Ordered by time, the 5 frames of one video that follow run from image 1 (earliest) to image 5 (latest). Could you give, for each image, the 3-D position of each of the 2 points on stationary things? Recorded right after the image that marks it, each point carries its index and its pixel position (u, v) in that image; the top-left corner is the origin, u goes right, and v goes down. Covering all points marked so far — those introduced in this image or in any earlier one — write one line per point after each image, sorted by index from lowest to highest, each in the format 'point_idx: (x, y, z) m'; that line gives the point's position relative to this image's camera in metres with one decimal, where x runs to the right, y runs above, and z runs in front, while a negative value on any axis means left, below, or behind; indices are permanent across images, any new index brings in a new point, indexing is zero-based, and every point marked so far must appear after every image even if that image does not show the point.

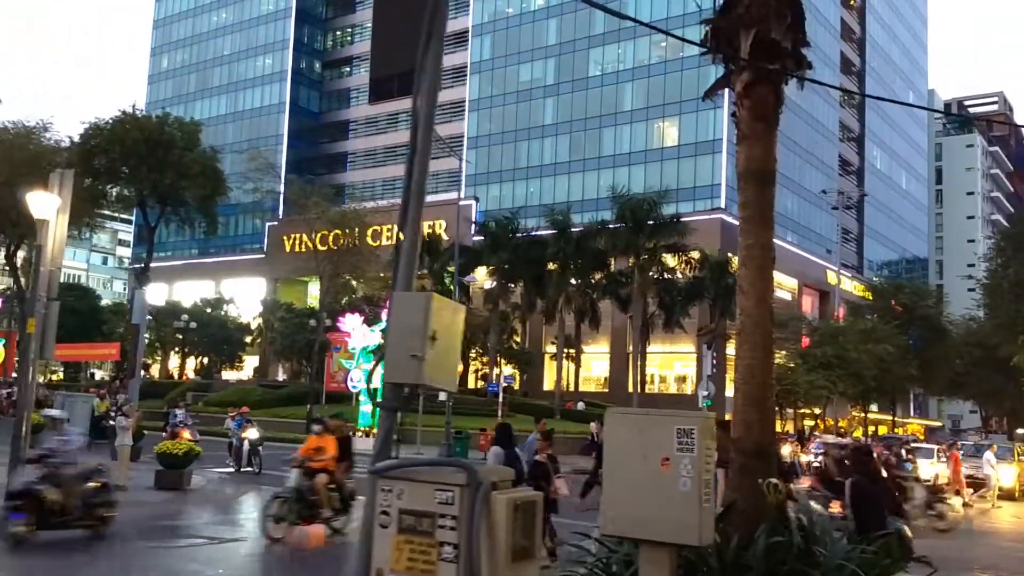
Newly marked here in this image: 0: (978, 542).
0: (+8.5, -4.7, +17.5) m
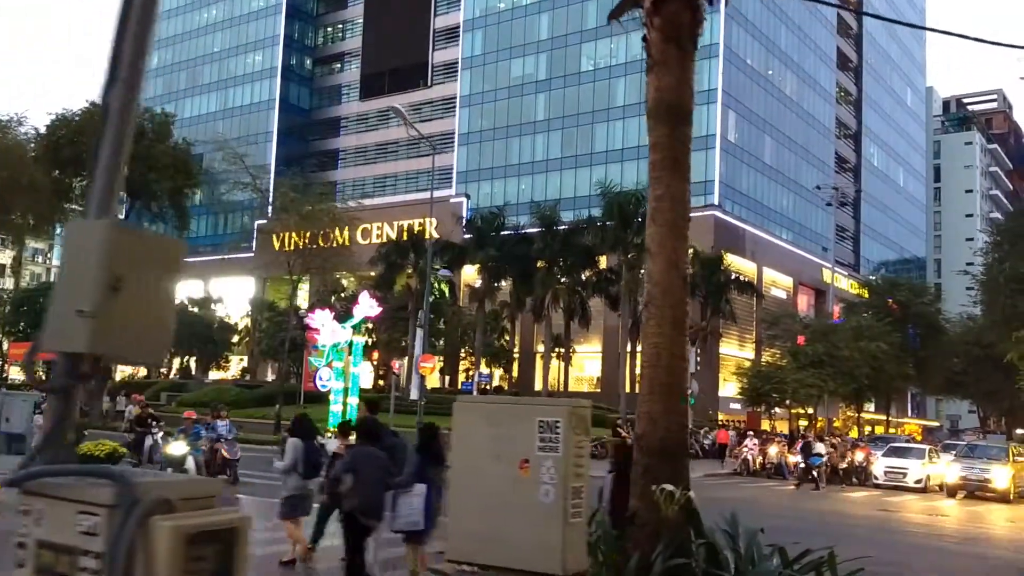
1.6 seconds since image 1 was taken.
0: (+7.8, -4.5, +16.3) m
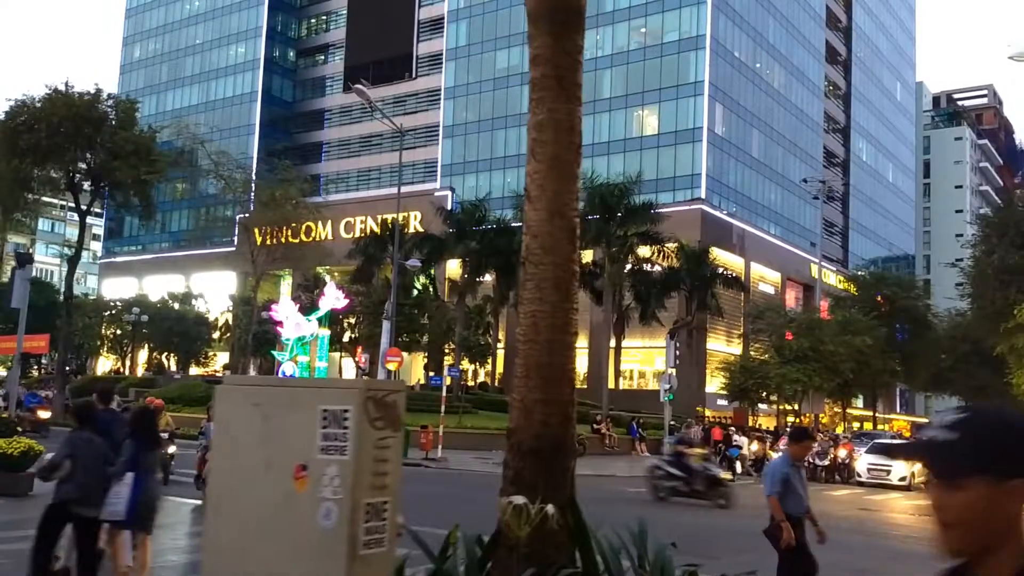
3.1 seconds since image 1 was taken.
0: (+7.0, -4.3, +15.4) m
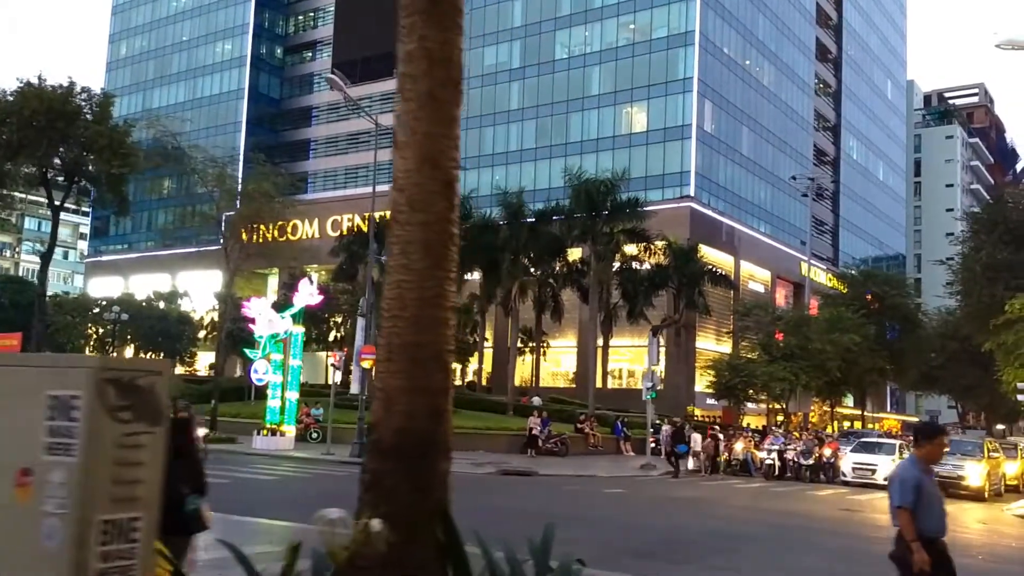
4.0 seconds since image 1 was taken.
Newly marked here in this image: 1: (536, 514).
0: (+6.5, -4.2, +14.8) m
1: (+0.4, -4.0, +16.4) m
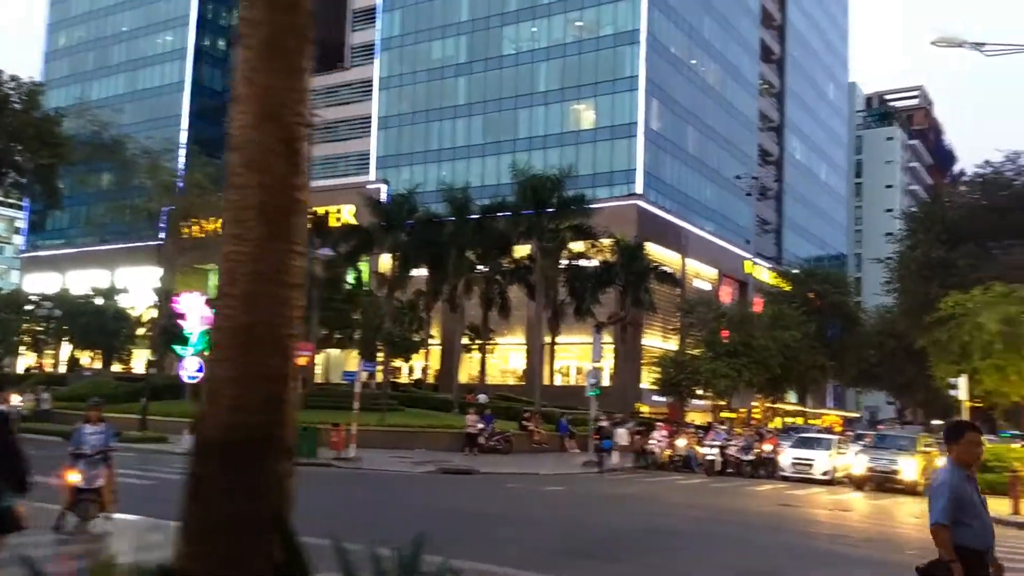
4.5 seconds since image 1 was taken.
0: (+5.5, -4.1, +14.8) m
1: (-0.7, -3.9, +16.0) m
